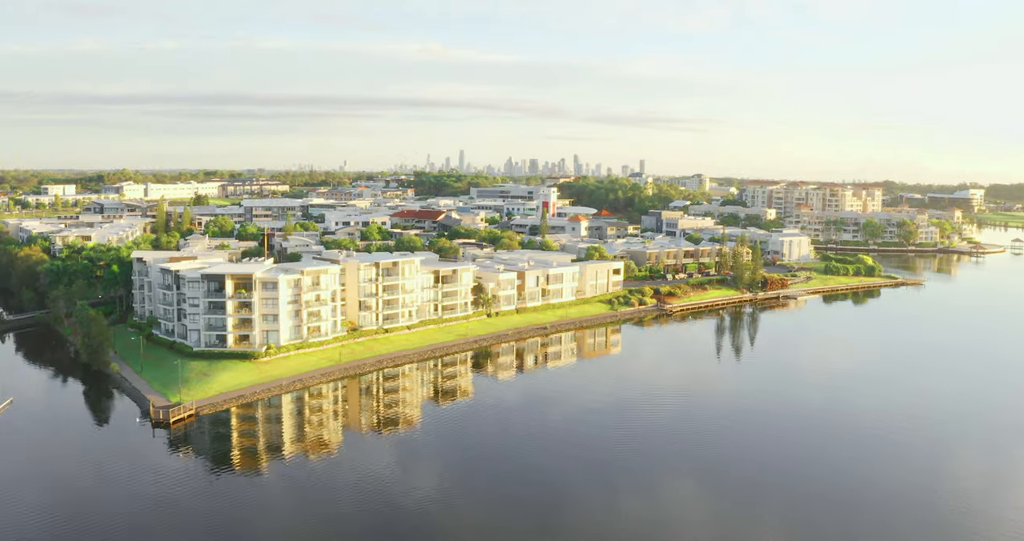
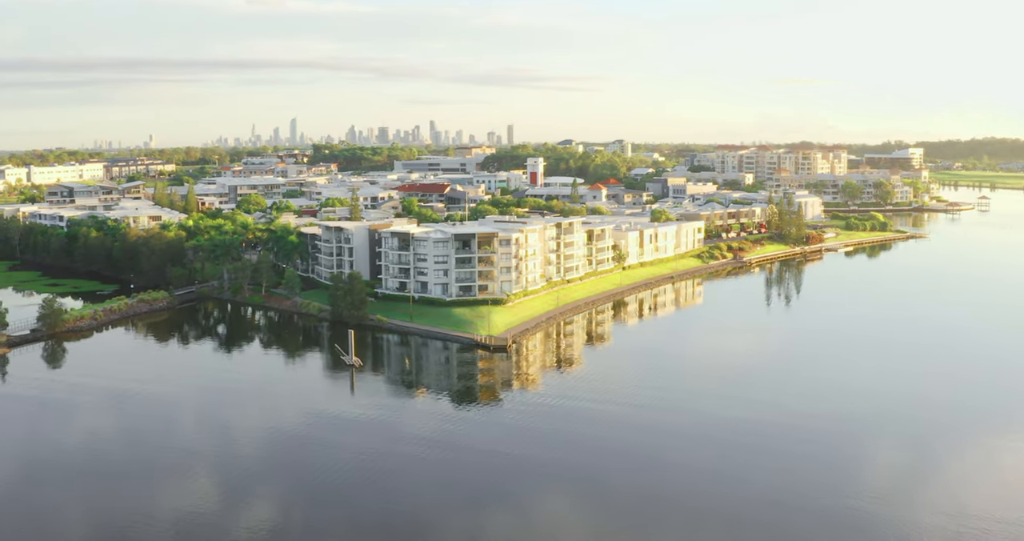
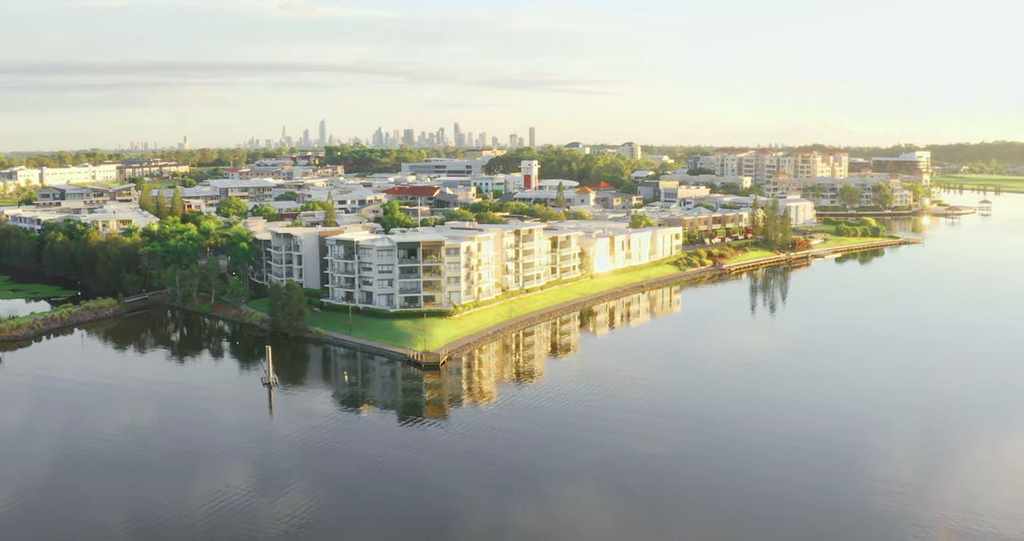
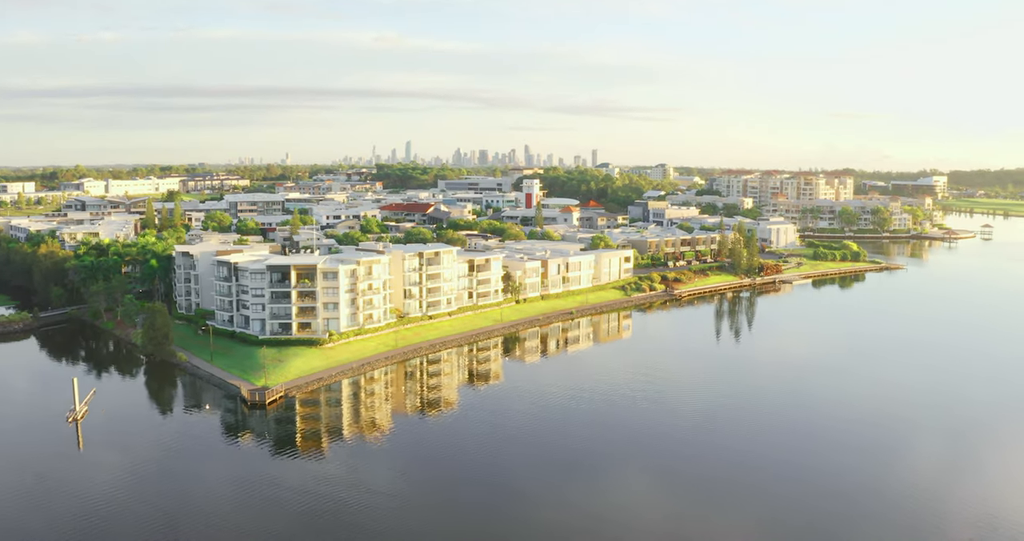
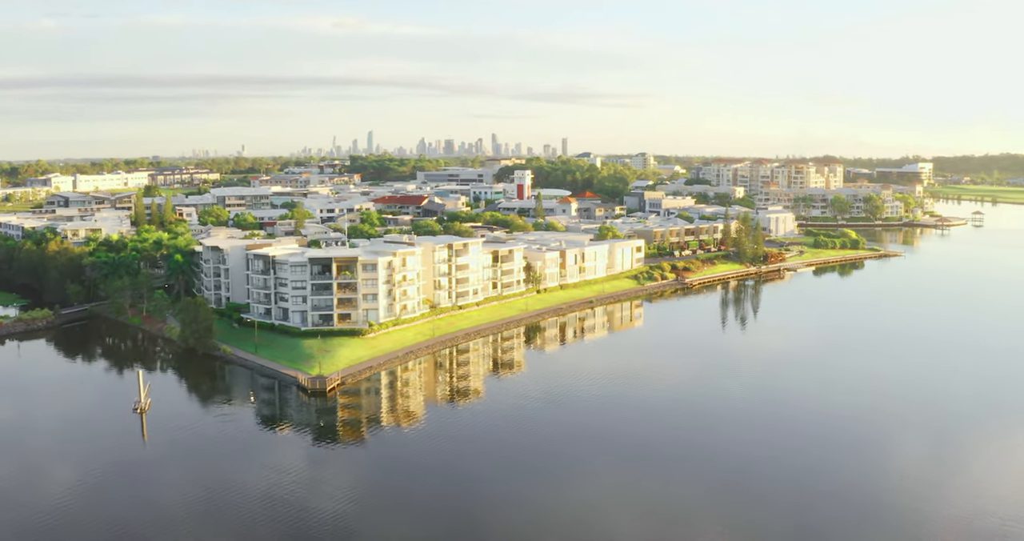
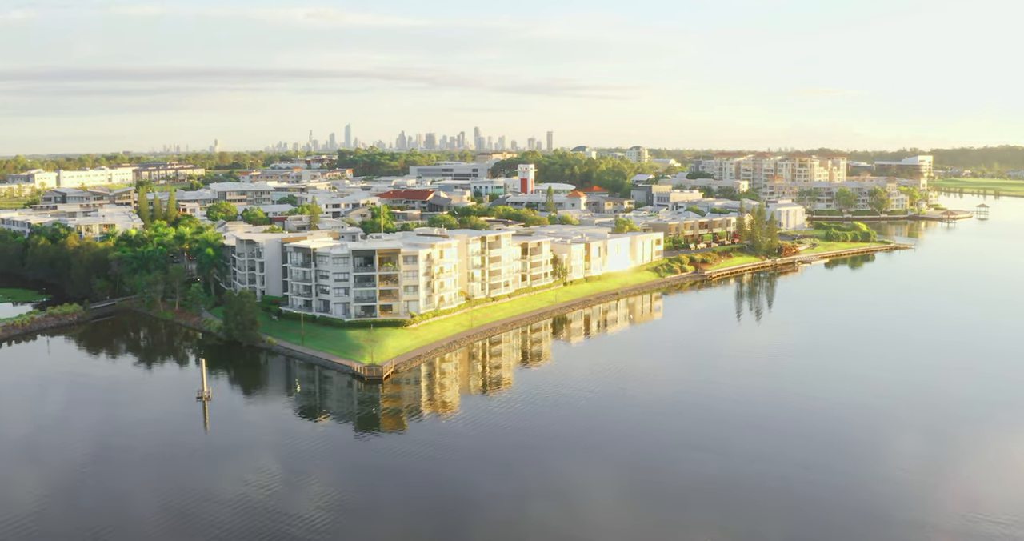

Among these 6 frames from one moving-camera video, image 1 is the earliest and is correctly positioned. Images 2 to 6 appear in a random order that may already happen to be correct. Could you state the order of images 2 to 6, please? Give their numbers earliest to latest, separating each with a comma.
4, 5, 6, 3, 2
